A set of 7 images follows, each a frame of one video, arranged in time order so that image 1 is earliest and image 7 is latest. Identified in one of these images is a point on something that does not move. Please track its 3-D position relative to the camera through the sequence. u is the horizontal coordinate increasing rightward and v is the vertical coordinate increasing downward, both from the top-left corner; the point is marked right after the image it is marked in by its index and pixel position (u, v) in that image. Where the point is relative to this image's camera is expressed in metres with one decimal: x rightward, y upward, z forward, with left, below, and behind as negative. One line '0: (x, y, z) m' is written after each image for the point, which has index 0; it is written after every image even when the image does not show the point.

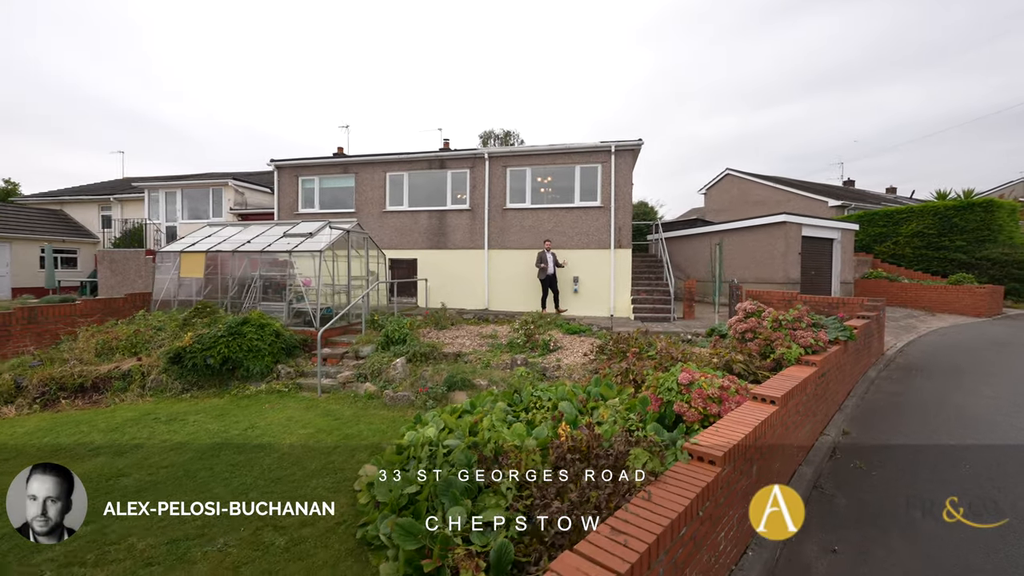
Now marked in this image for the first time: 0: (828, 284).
0: (+10.5, +0.1, +14.9) m
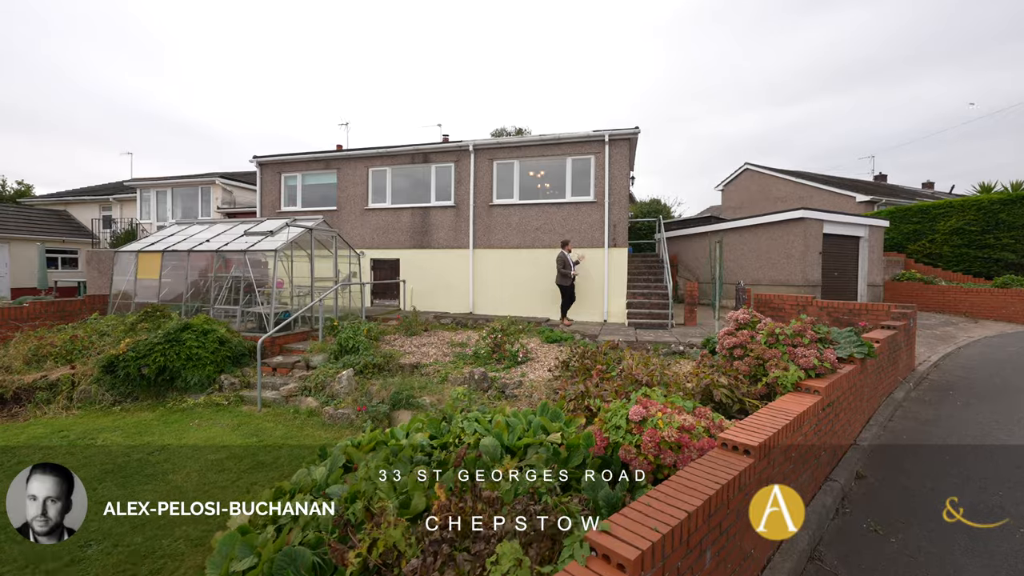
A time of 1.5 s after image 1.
0: (+10.3, 0.0, +13.5) m
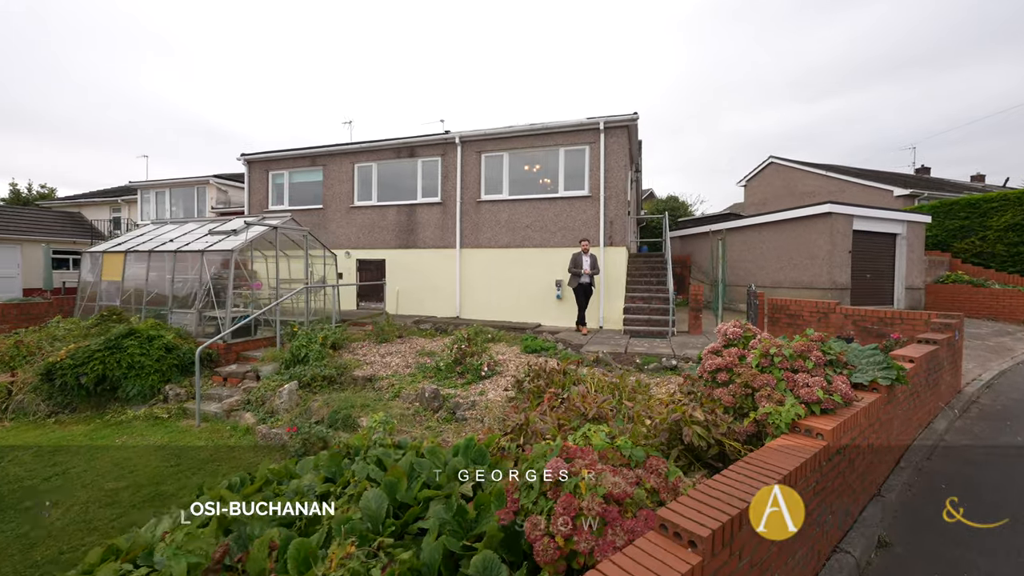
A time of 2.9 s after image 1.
0: (+10.1, -0.1, +12.0) m
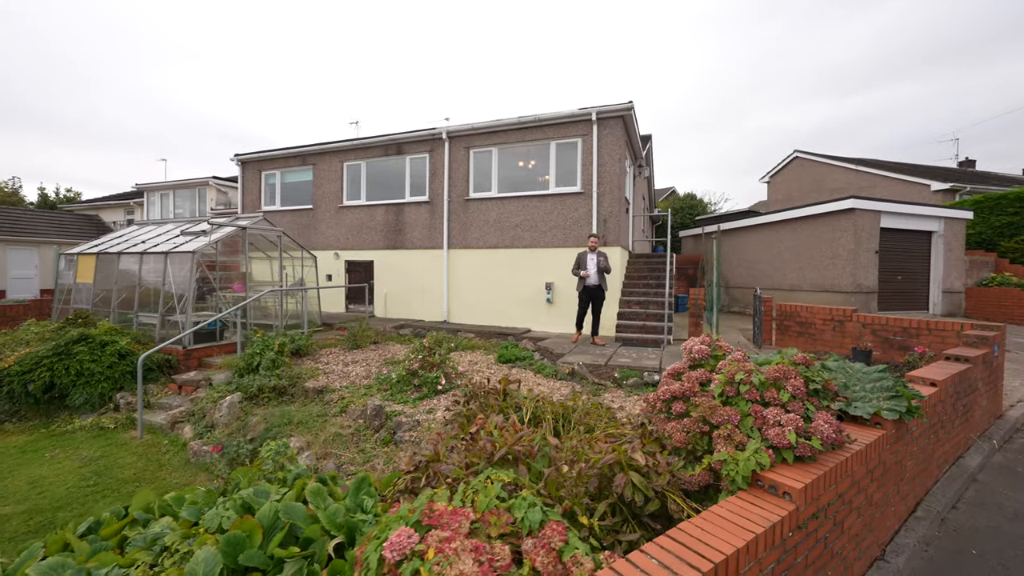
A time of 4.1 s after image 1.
0: (+10.0, -0.1, +10.8) m
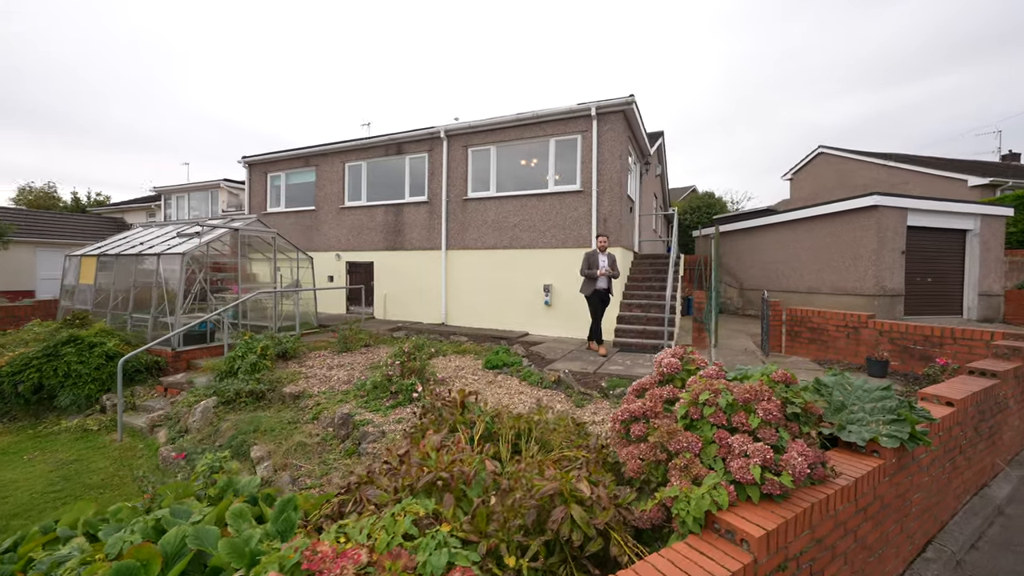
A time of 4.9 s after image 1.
0: (+10.0, -0.2, +10.0) m
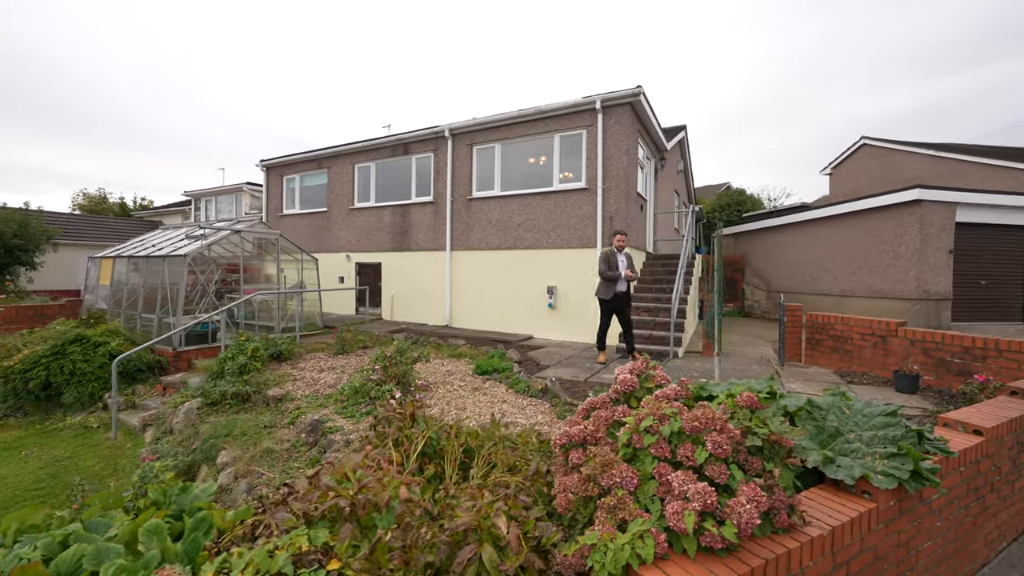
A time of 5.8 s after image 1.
0: (+10.1, -0.3, +9.0) m
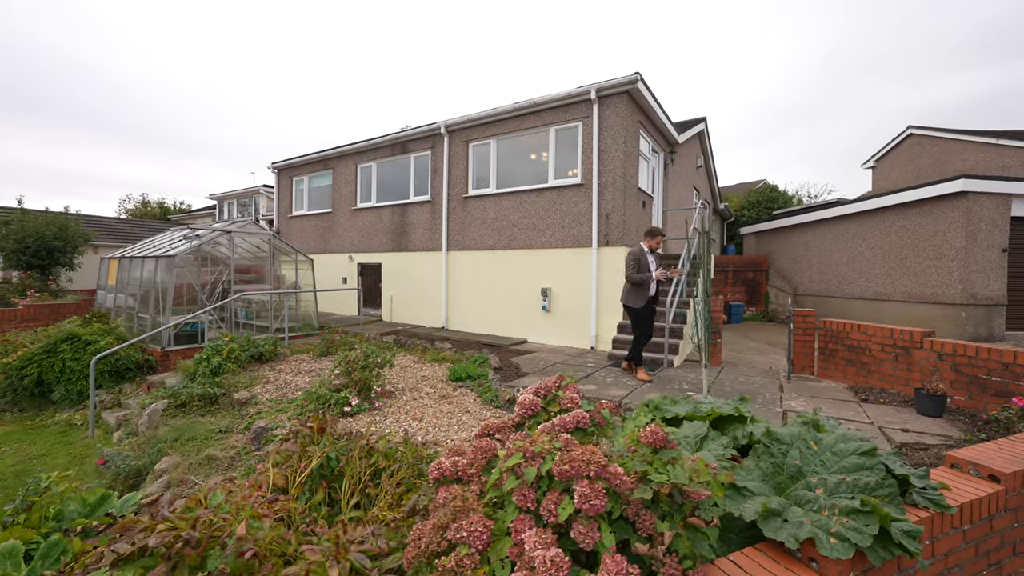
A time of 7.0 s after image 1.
0: (+10.0, -0.4, +7.8) m
